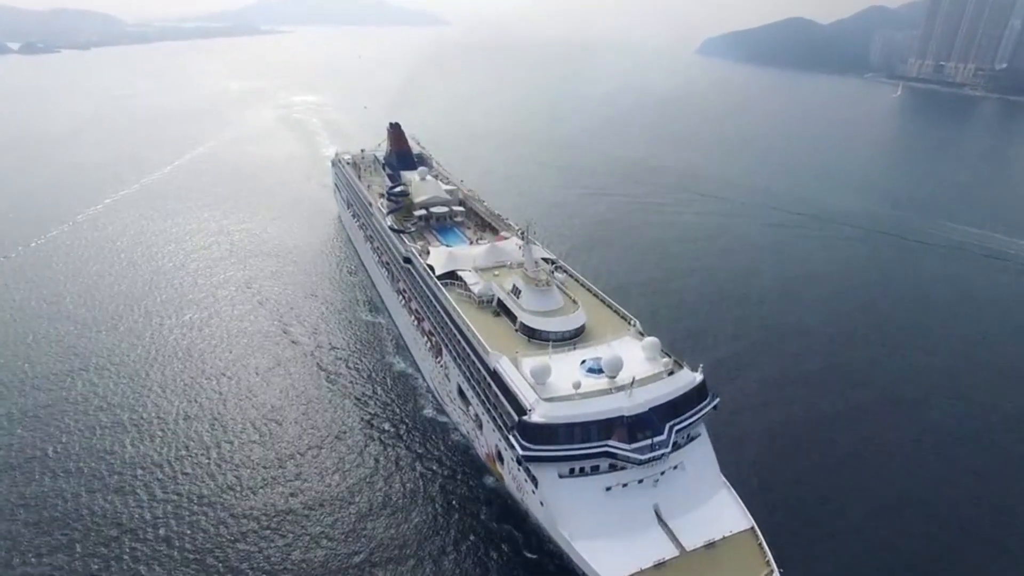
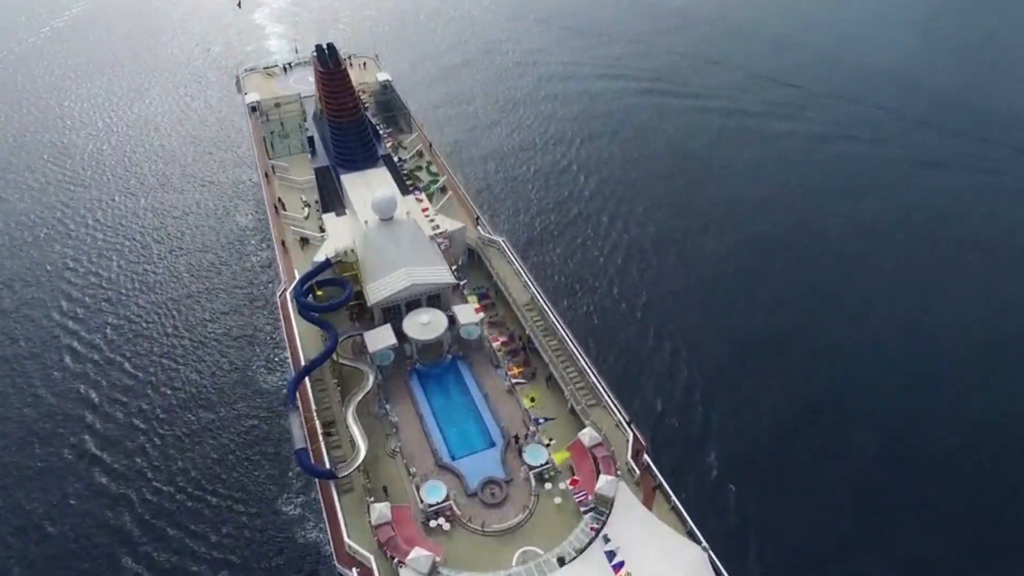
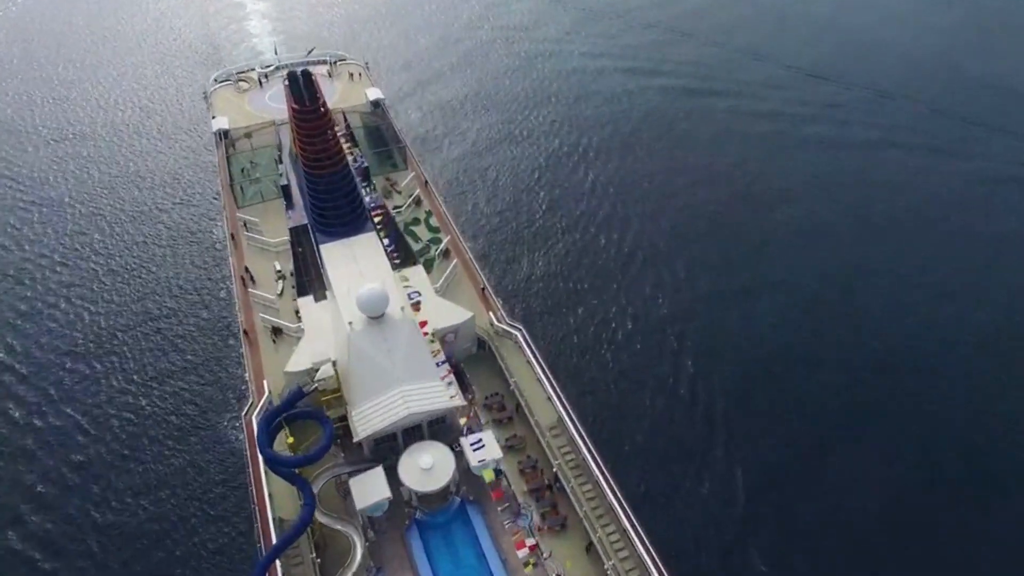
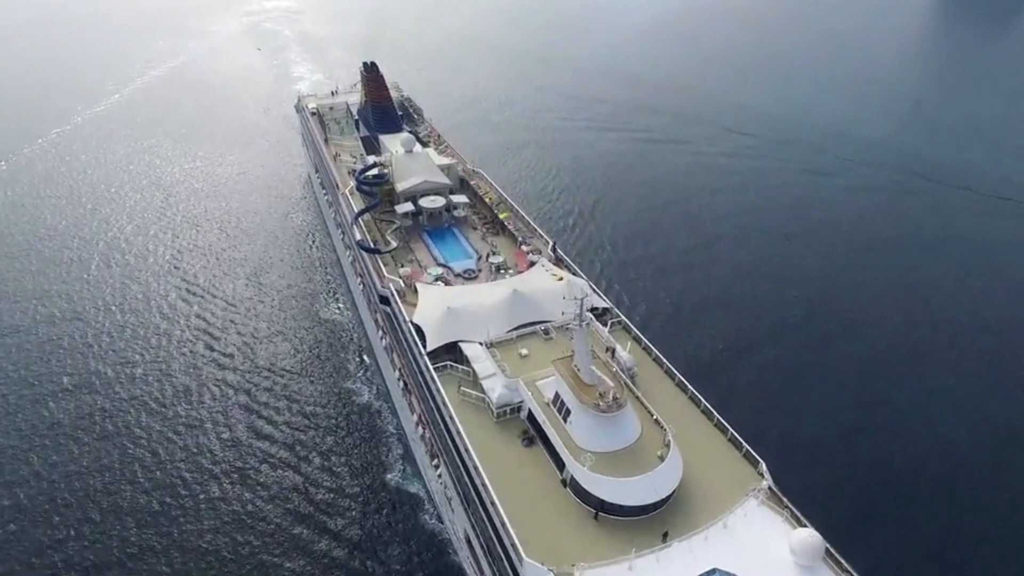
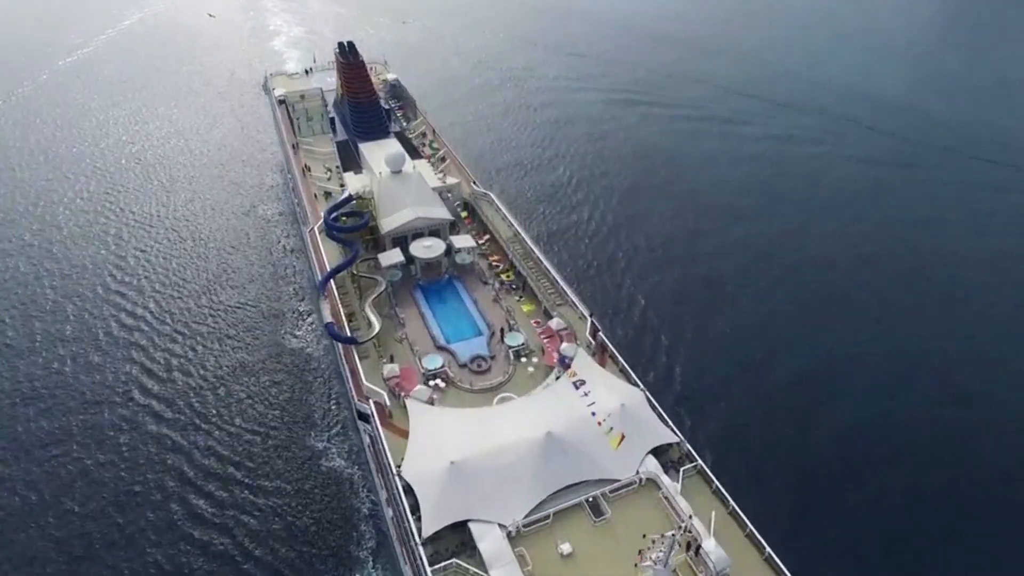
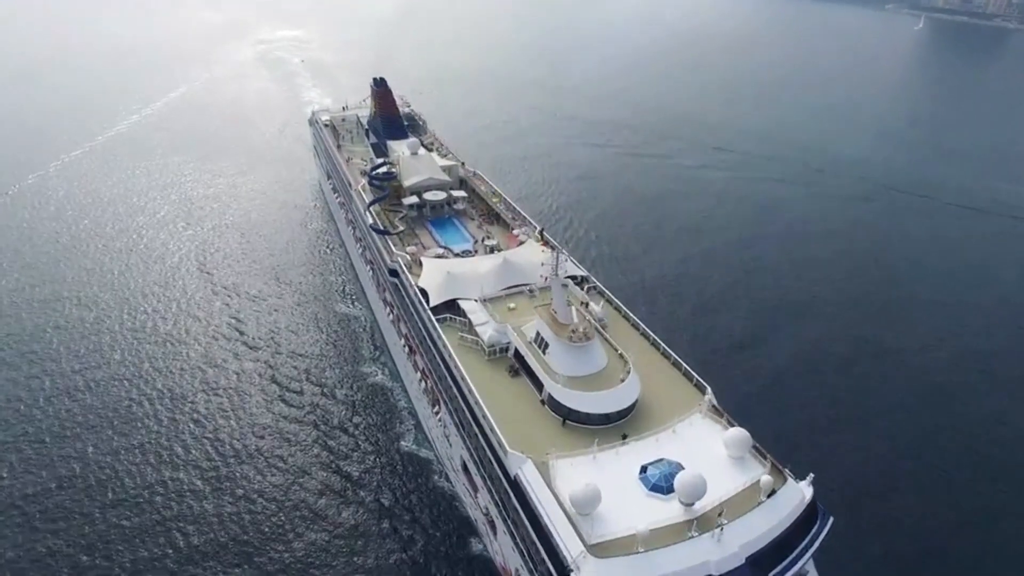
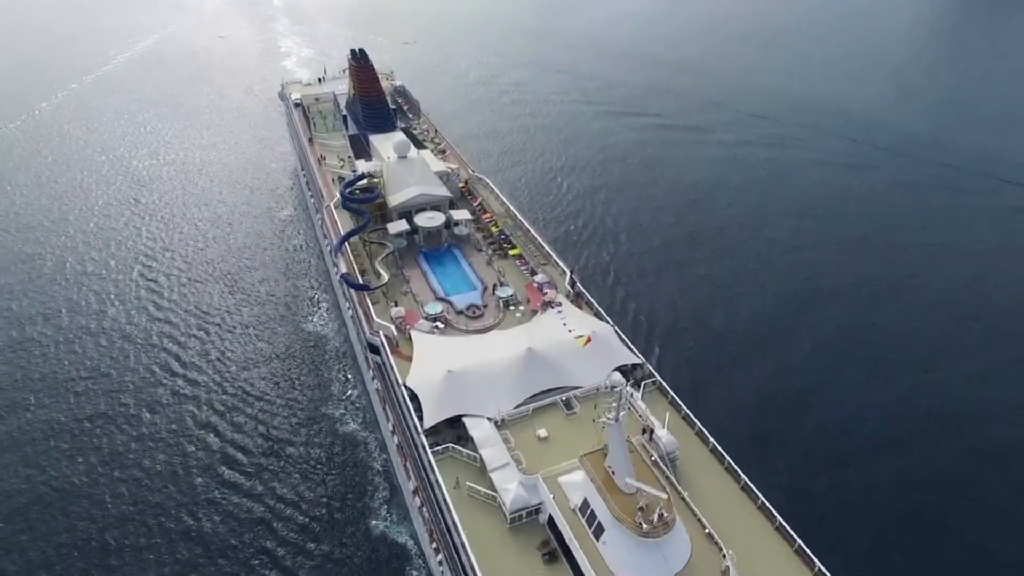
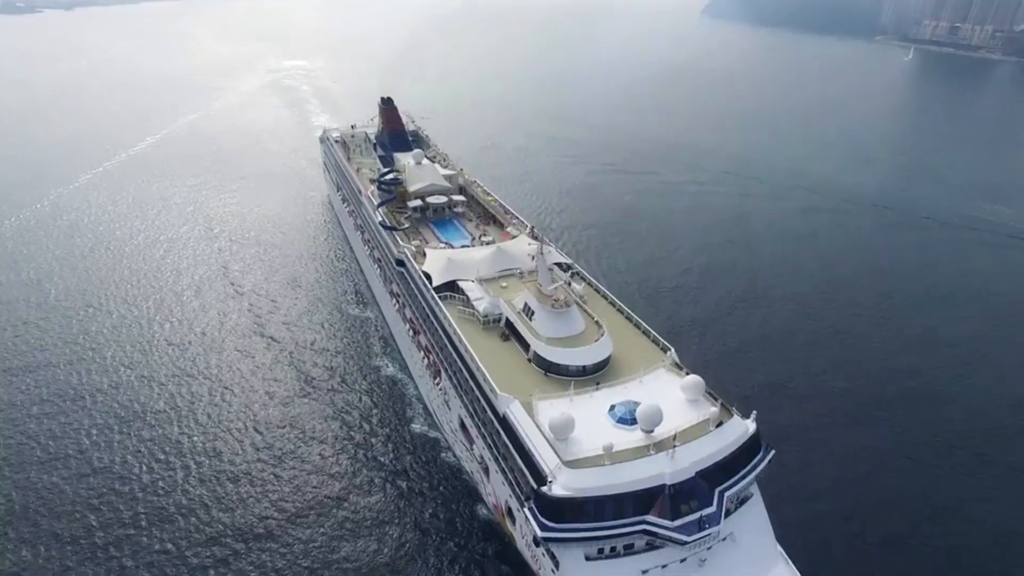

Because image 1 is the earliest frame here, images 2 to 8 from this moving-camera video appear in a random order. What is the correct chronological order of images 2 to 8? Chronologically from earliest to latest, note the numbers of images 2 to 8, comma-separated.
8, 6, 4, 7, 5, 2, 3
